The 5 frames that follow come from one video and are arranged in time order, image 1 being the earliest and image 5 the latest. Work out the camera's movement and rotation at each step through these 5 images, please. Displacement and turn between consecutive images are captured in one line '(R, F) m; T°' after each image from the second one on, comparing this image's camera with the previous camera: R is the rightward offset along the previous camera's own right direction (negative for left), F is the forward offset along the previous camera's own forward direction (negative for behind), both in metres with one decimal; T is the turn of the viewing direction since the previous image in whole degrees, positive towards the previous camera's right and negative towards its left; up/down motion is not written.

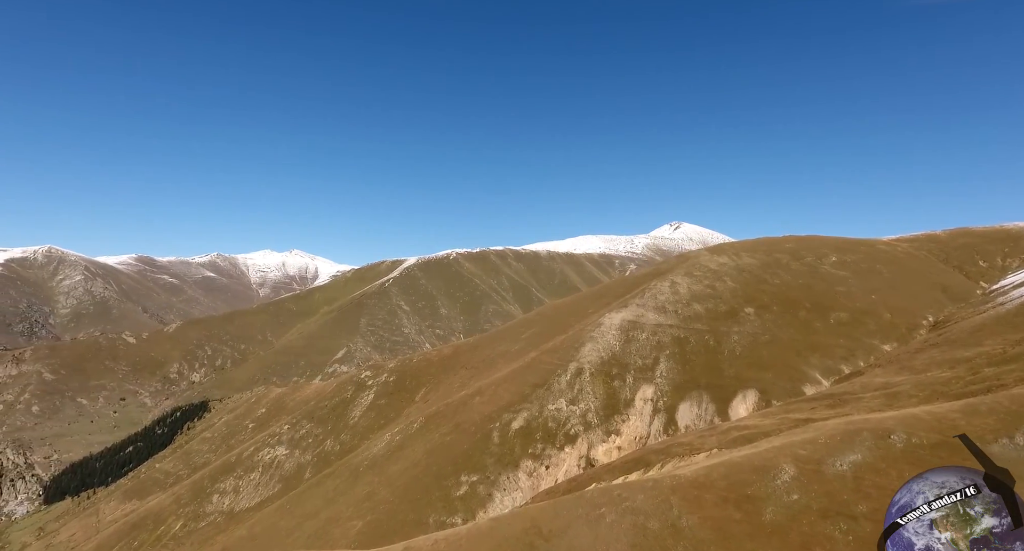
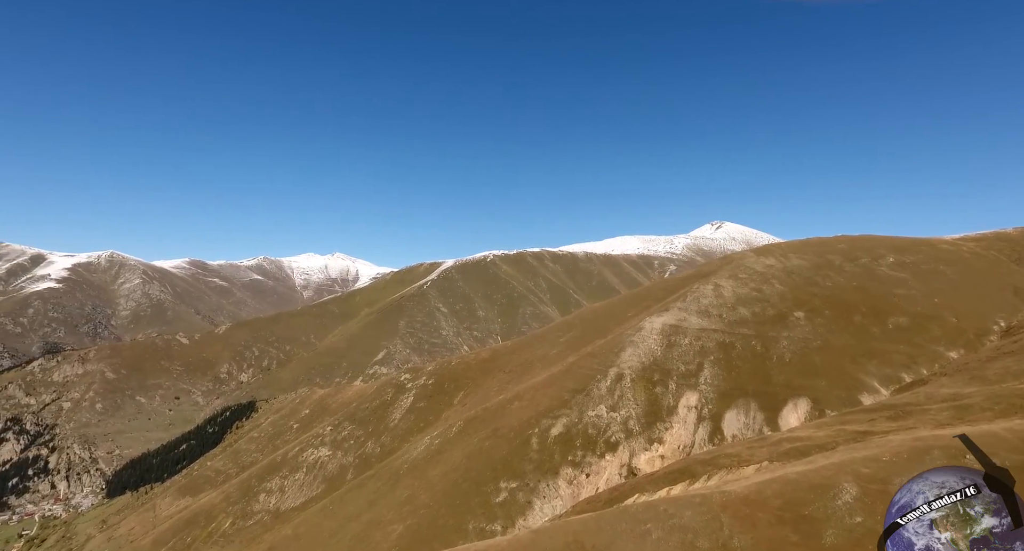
(+0.1, +2.1) m; -3°
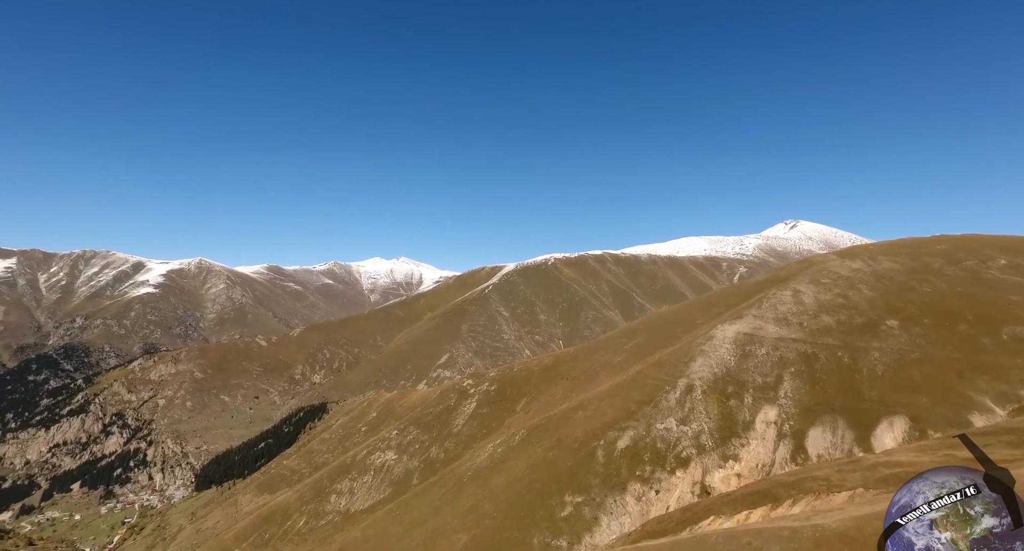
(+0.1, +3.7) m; -5°
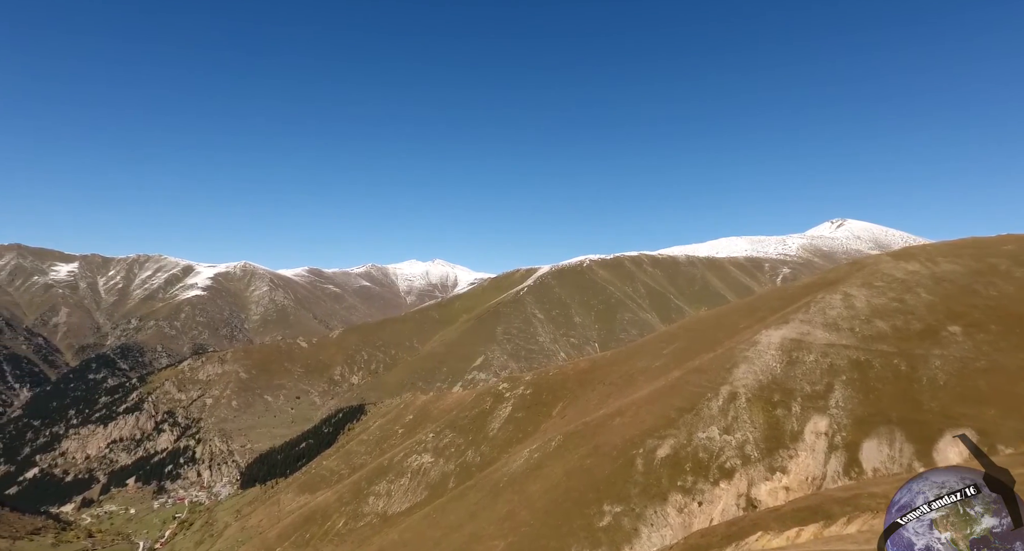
(0.0, +2.3) m; -3°
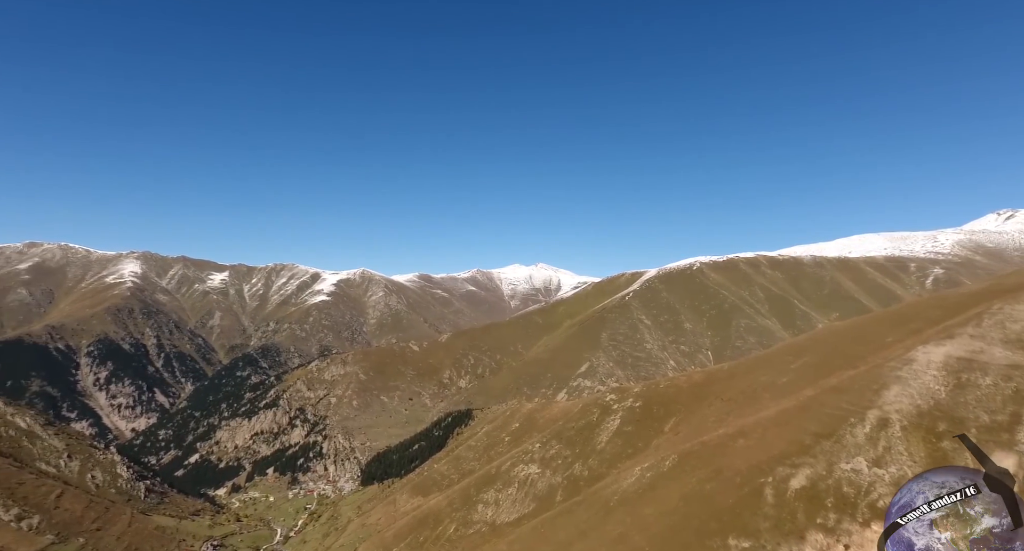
(-0.4, +7.1) m; -9°
